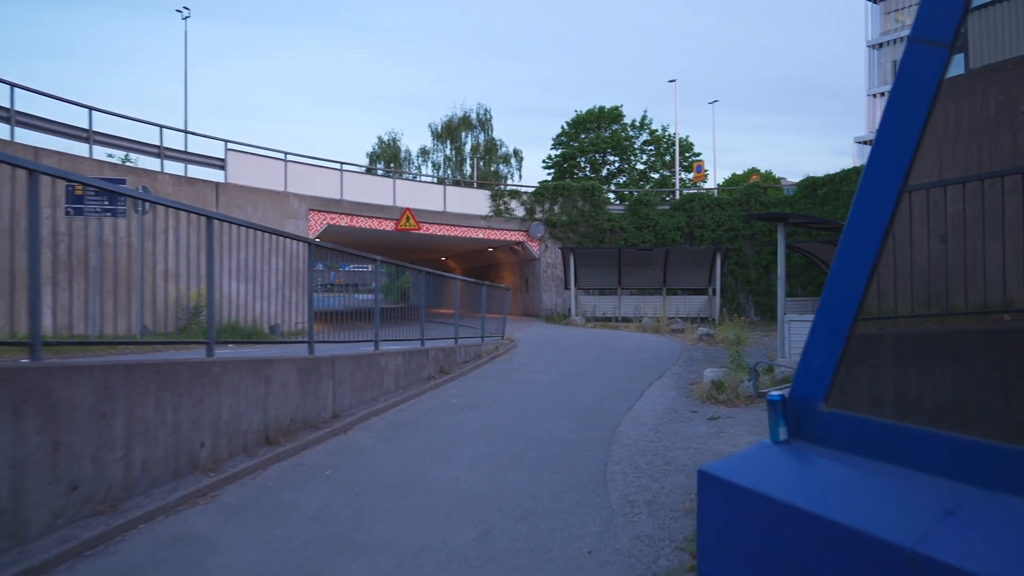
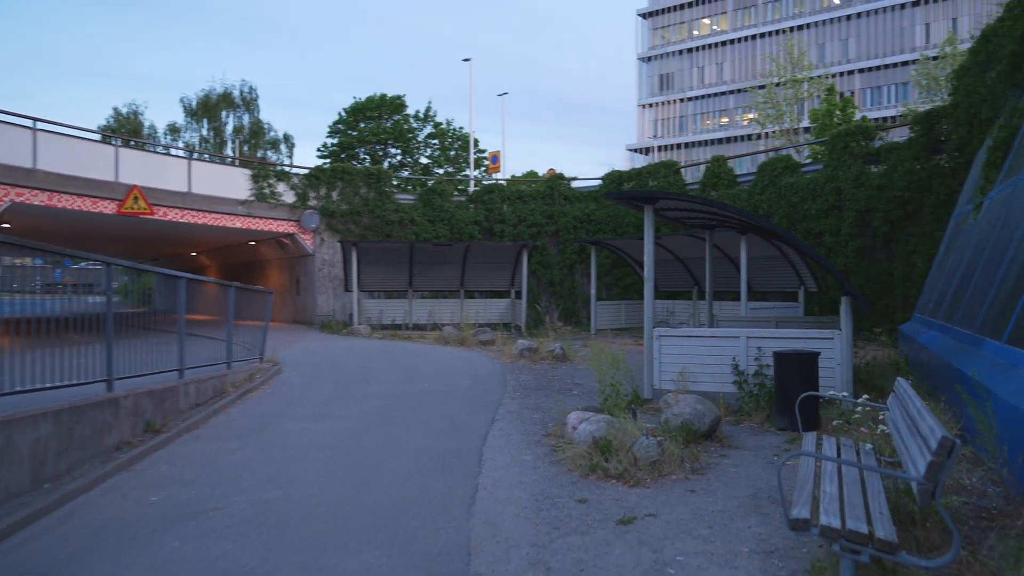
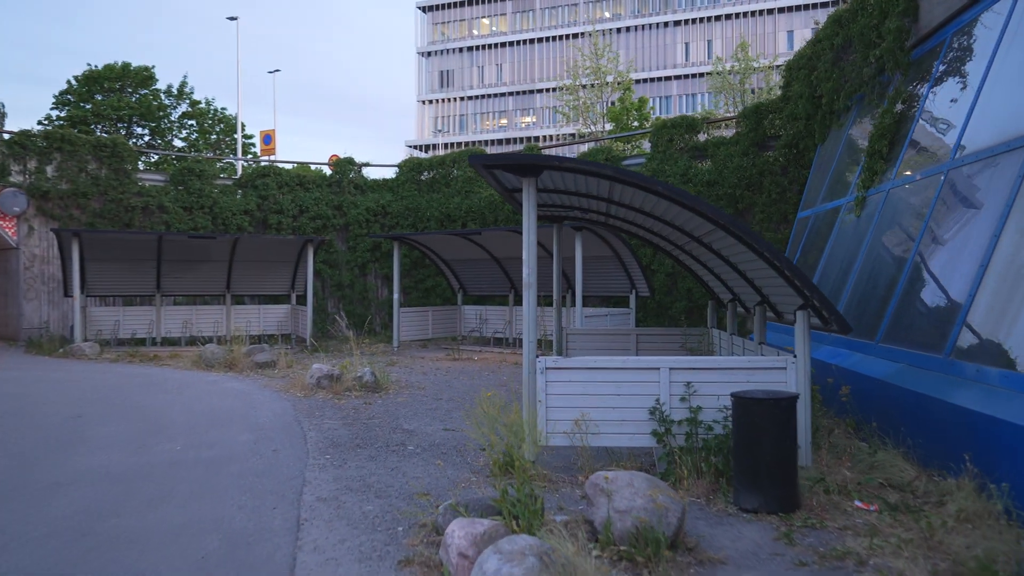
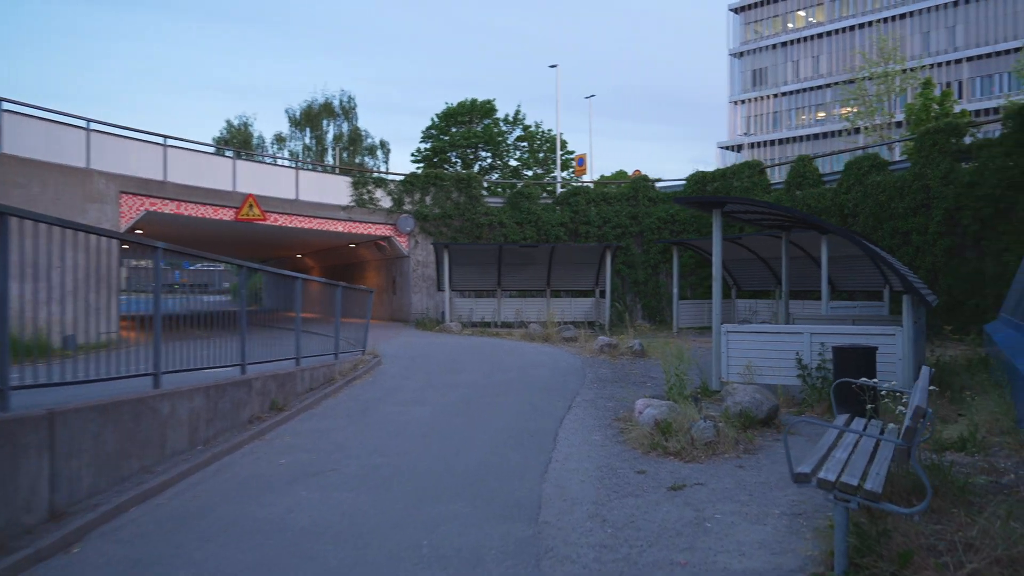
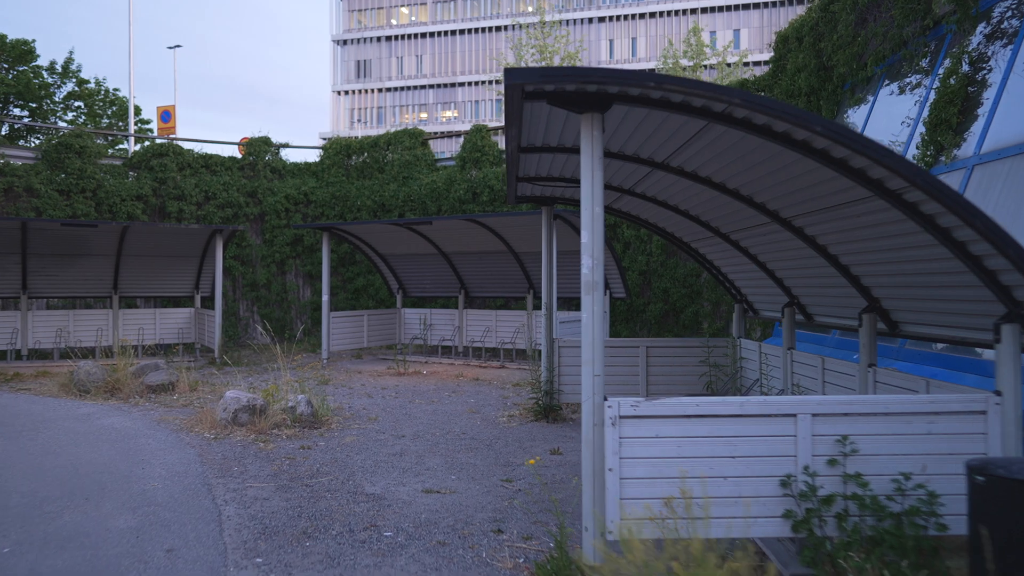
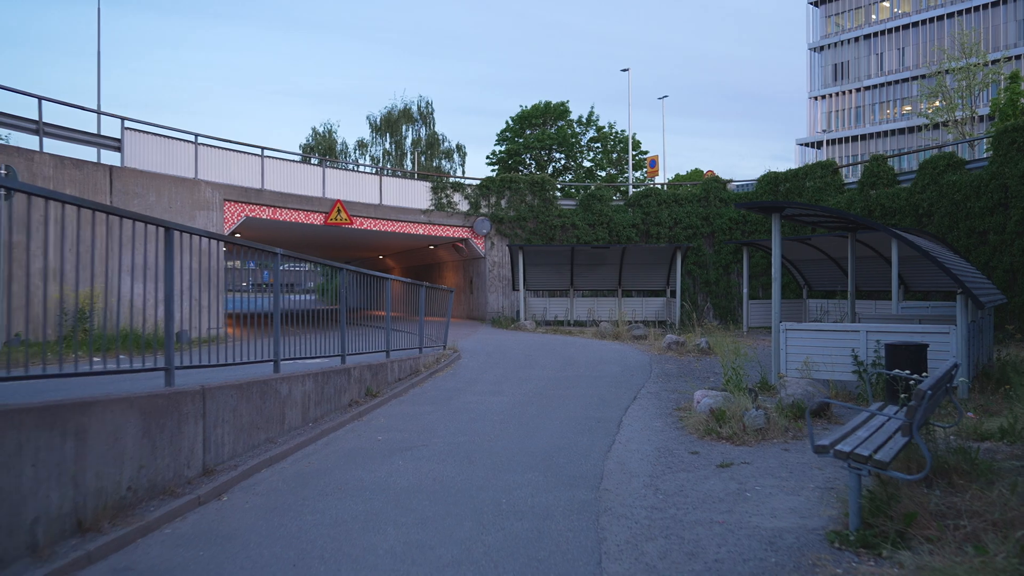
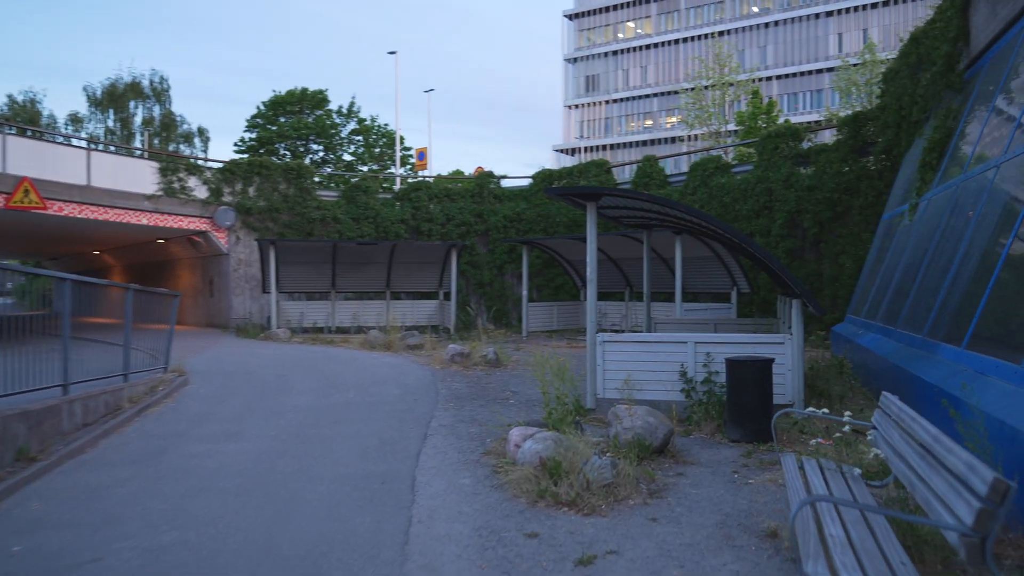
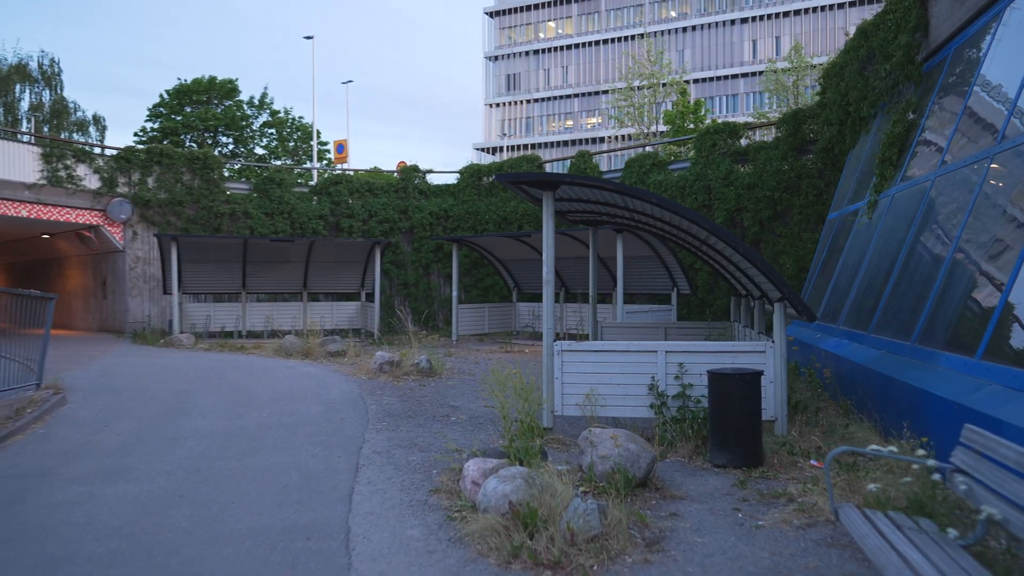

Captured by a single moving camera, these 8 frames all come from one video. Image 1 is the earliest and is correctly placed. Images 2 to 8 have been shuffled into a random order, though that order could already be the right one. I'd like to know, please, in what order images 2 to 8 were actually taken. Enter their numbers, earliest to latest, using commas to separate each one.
6, 4, 2, 7, 8, 3, 5
